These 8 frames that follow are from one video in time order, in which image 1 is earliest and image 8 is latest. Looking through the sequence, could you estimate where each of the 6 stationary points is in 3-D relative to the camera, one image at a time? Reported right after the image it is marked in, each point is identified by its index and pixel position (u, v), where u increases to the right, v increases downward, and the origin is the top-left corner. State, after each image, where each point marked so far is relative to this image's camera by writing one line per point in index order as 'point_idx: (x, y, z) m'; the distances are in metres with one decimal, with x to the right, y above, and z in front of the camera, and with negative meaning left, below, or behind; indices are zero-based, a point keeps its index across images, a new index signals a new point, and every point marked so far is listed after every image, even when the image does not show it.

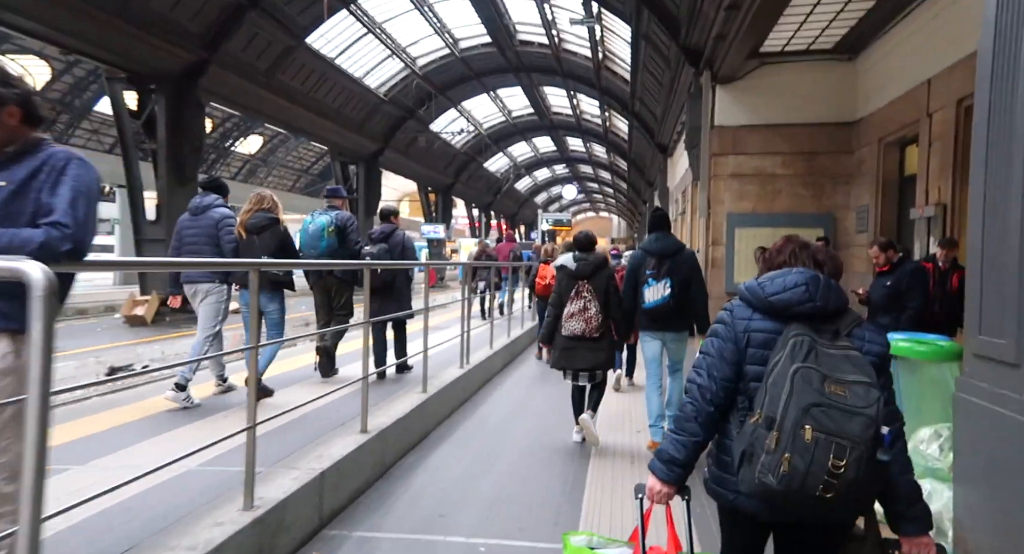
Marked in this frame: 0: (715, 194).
0: (+3.3, +1.3, +9.1) m
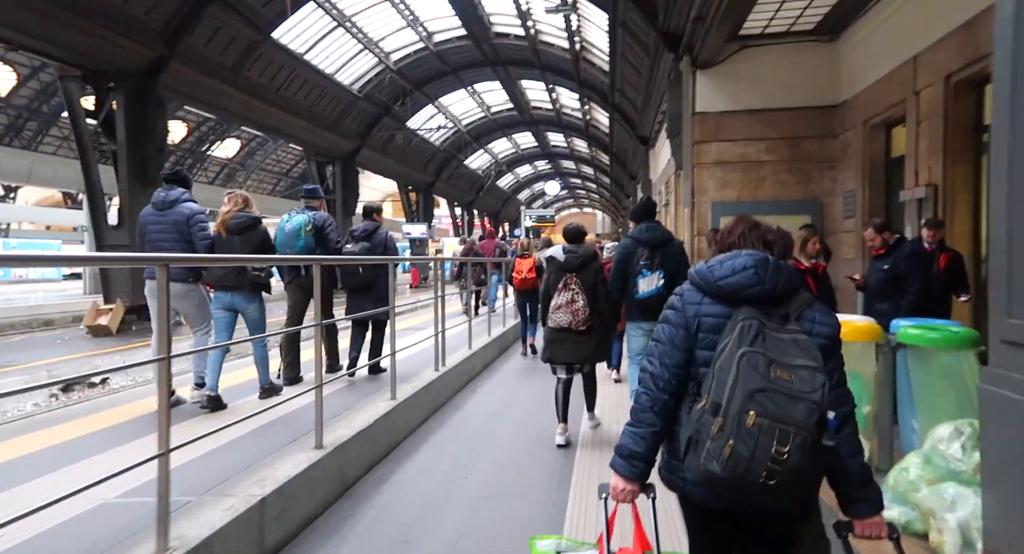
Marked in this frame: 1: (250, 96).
0: (+2.9, +1.5, +8.8) m
1: (-5.6, +3.9, +11.9) m
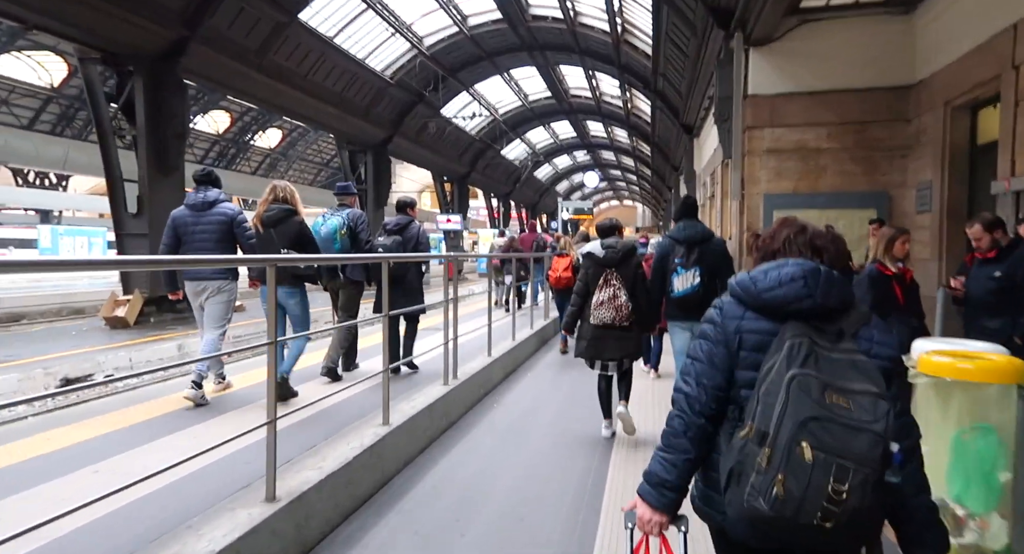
0: (+3.4, +1.5, +8.1) m
1: (-4.9, +4.1, +11.7) m
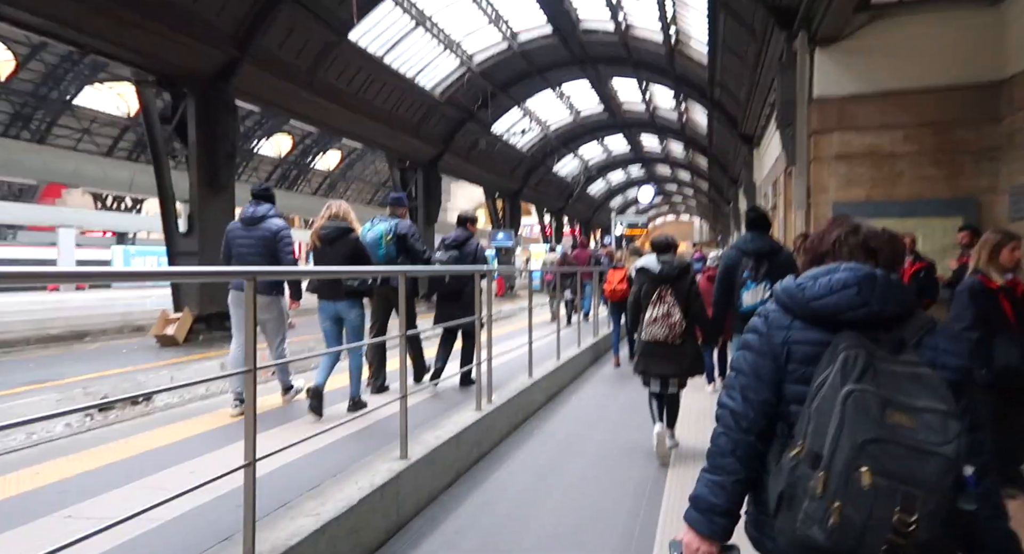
0: (+4.0, +1.3, +7.5) m
1: (-3.9, +3.7, +11.9) m
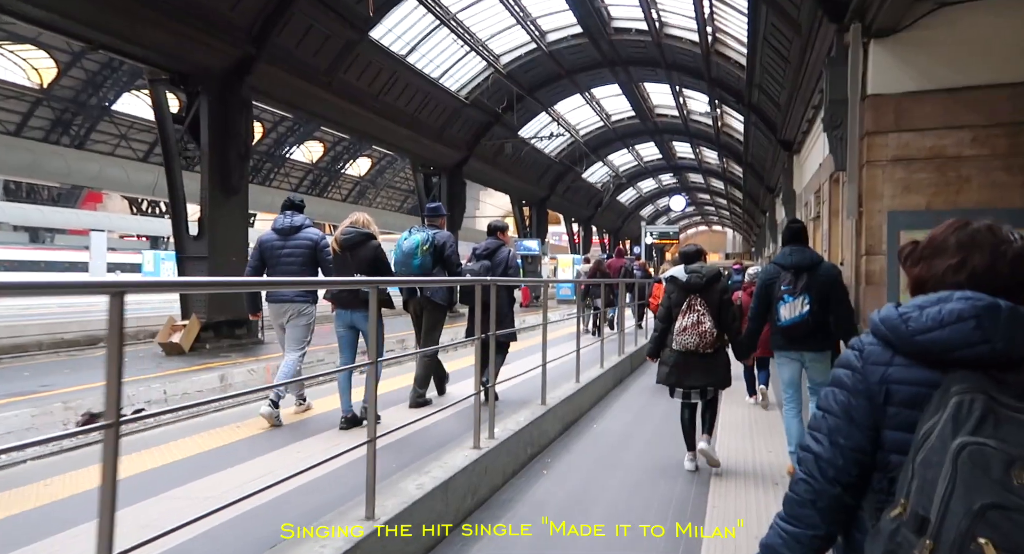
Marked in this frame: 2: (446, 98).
0: (+4.3, +1.1, +6.8) m
1: (-3.4, +3.6, +11.7) m
2: (-1.7, +4.7, +14.7) m
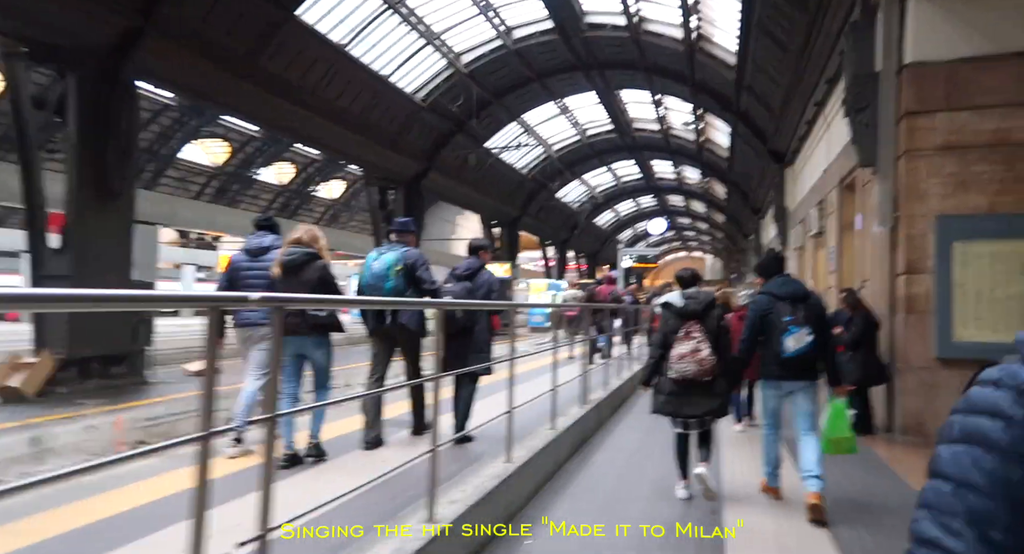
0: (+3.7, +0.8, +5.2) m
1: (-4.1, +3.2, +10.0) m
2: (-2.5, +4.1, +13.2) m
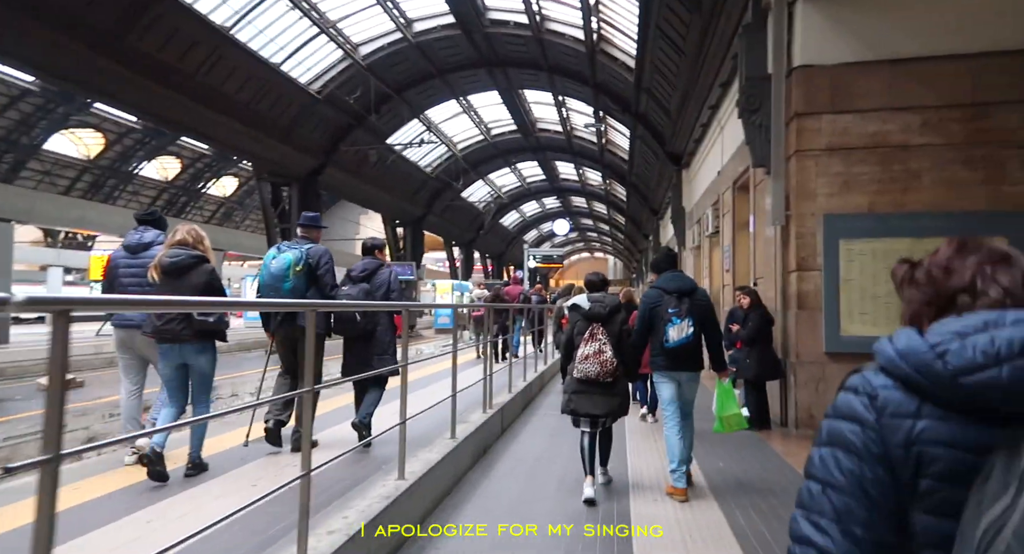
0: (+2.7, +0.9, +5.4) m
1: (-5.7, +3.1, +8.8) m
2: (-4.7, +4.0, +12.2) m
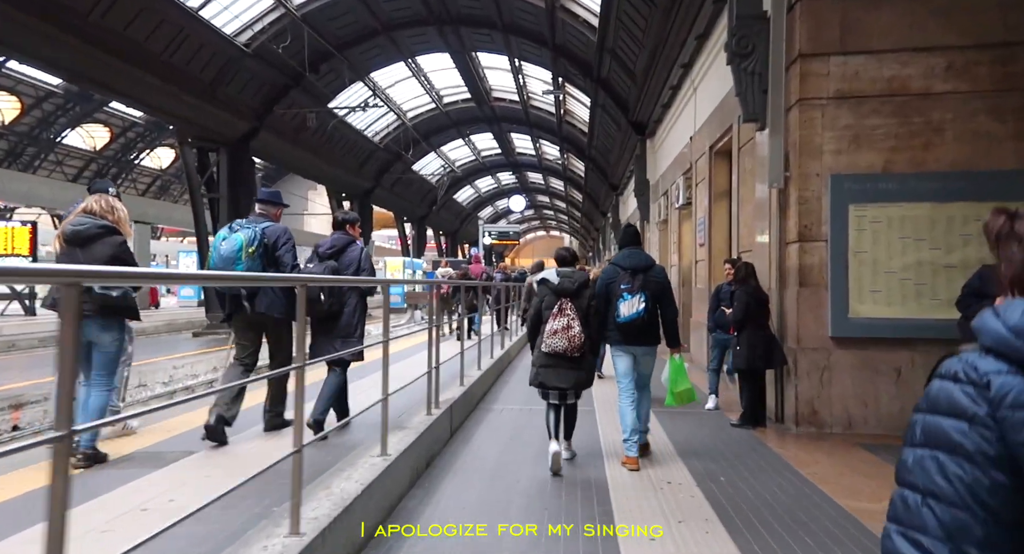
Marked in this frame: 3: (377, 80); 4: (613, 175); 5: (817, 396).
0: (+2.3, +1.1, +4.5) m
1: (-6.4, +3.4, +7.2) m
2: (-5.6, +4.5, +10.7) m
3: (-4.0, +5.9, +17.3) m
4: (+3.6, +3.5, +19.6) m
5: (+2.4, -0.9, +4.4) m
